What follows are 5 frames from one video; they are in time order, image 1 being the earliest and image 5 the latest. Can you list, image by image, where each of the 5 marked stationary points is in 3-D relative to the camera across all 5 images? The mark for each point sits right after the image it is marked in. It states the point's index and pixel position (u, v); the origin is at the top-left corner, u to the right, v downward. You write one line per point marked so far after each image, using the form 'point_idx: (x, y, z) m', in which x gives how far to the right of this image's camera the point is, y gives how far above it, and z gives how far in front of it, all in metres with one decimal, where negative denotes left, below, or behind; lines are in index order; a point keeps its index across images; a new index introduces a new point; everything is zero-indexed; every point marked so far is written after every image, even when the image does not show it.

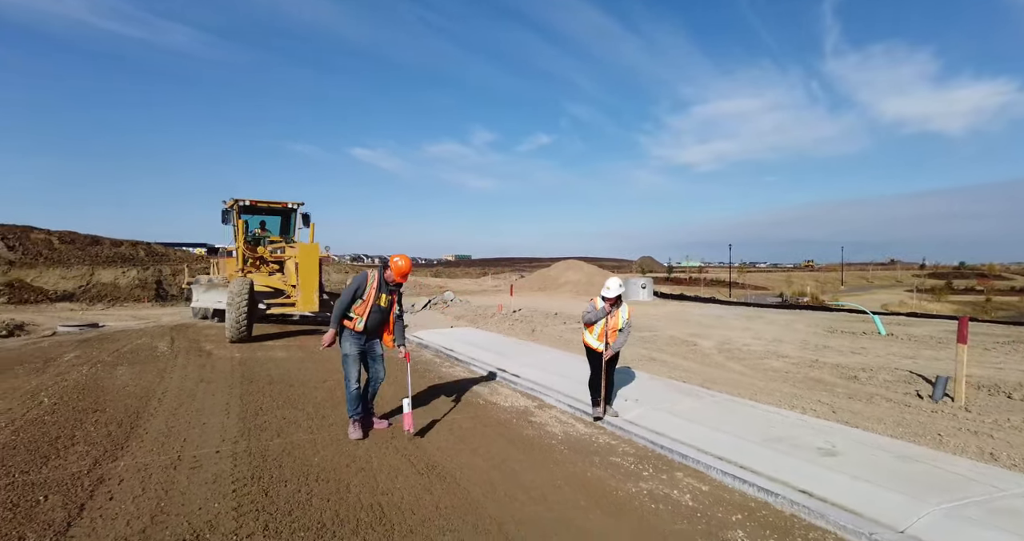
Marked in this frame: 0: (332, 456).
0: (-1.9, -1.9, +4.5) m
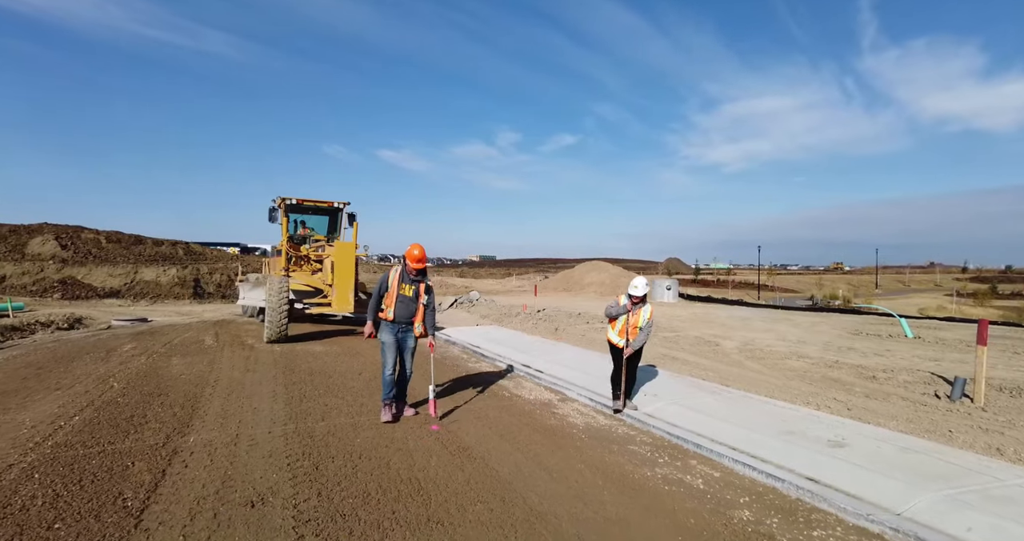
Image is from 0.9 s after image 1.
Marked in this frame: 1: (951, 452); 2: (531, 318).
0: (-1.6, -1.9, +4.9) m
1: (+4.0, -1.6, +4.0) m
2: (+0.6, -1.6, +14.3) m
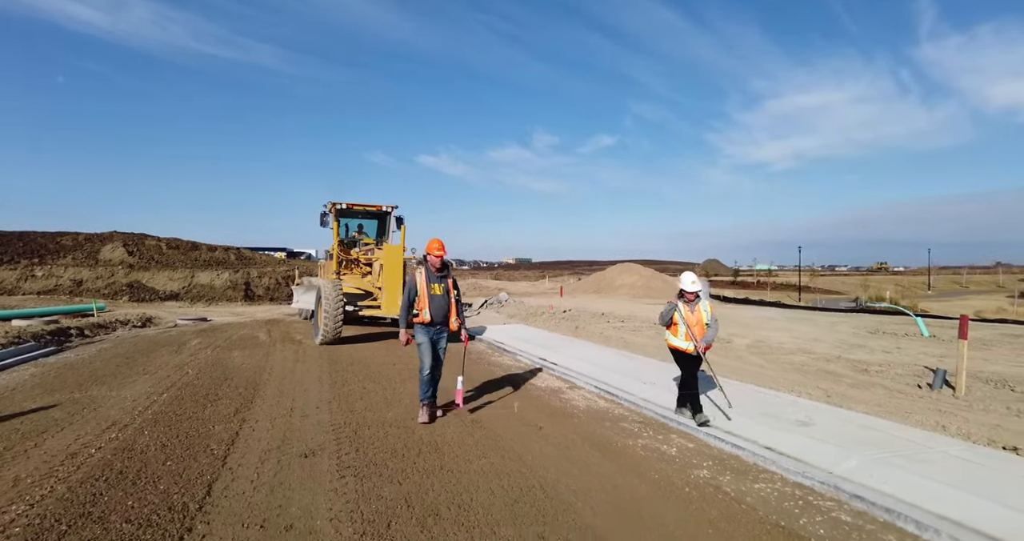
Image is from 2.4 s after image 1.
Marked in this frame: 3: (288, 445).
0: (-1.5, -1.9, +5.8) m
1: (+4.0, -1.6, +4.5) m
2: (+1.4, -1.6, +15.0) m
3: (-2.4, -1.8, +4.6) m
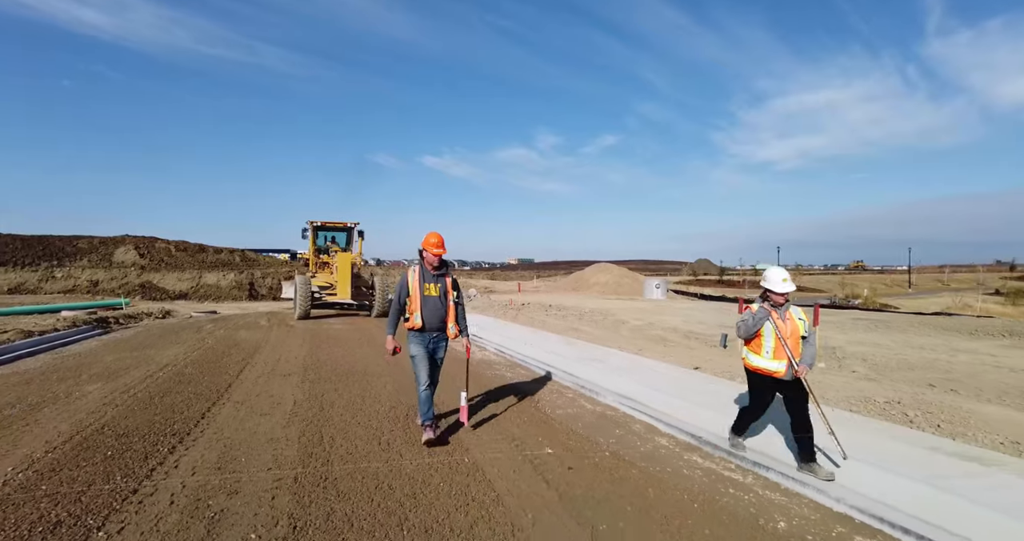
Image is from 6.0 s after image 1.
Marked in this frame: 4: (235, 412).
0: (-3.2, -1.8, +8.7) m
1: (+2.3, -1.5, +7.3) m
2: (-0.2, -1.5, +17.9) m
3: (-4.1, -1.8, +7.5) m
4: (-3.3, -1.7, +5.1) m
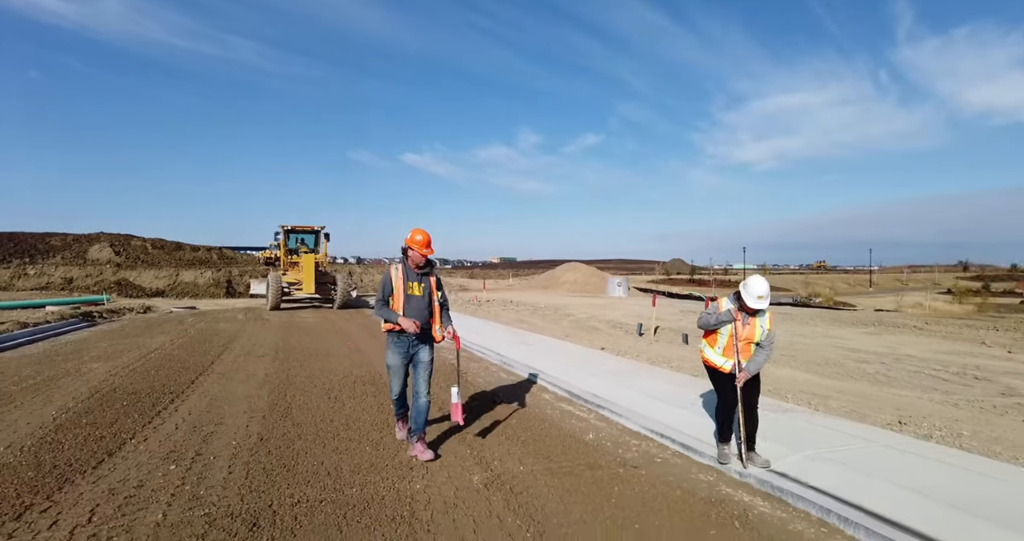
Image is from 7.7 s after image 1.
0: (-4.4, -1.8, +10.0) m
1: (+1.1, -1.5, +8.8) m
2: (-1.8, -1.5, +19.3) m
3: (-5.3, -1.7, +8.8) m
4: (-4.4, -1.6, +6.5) m
